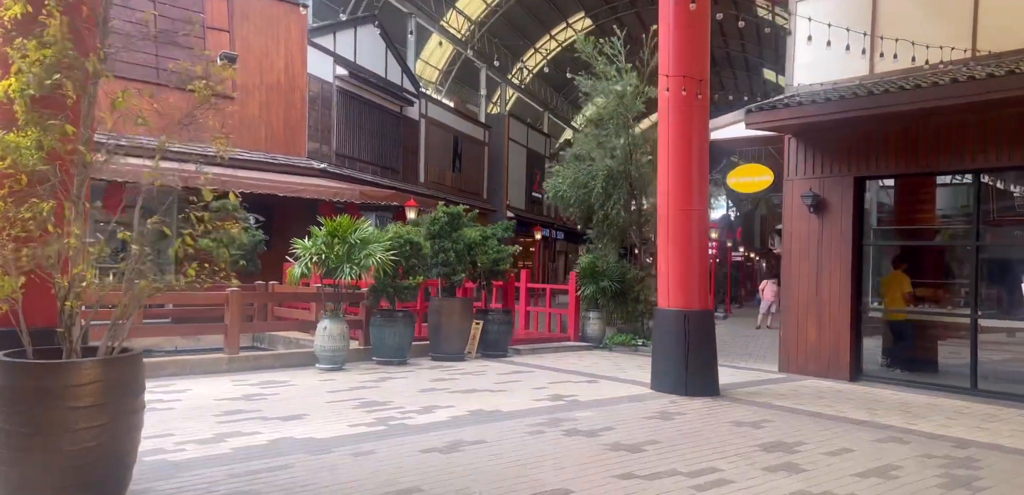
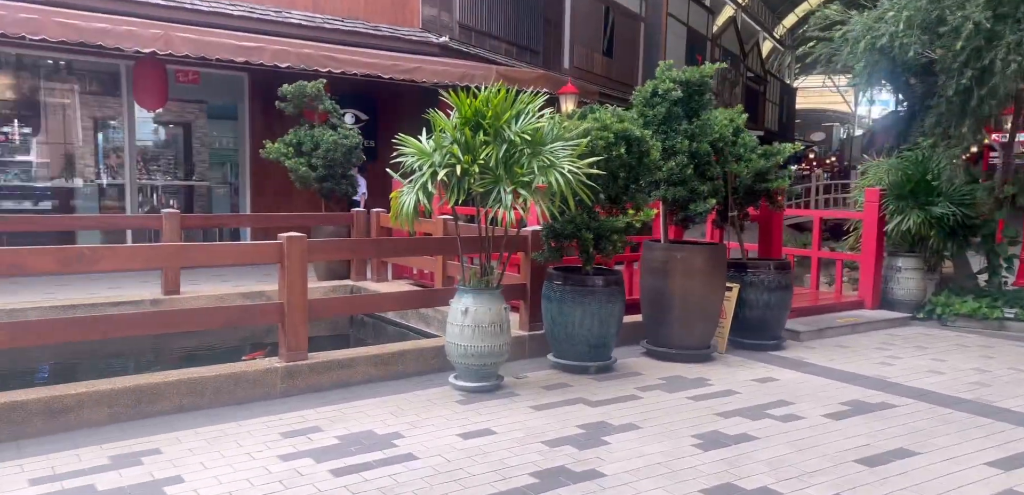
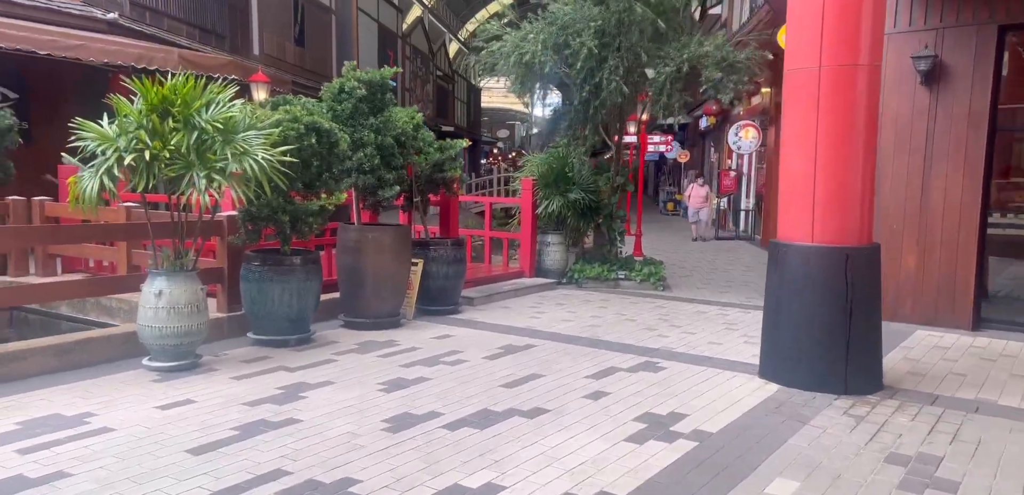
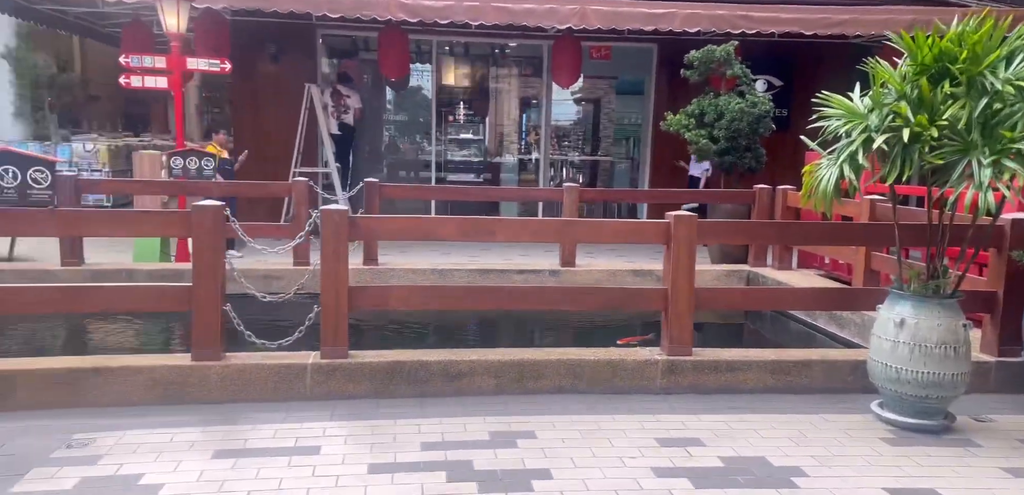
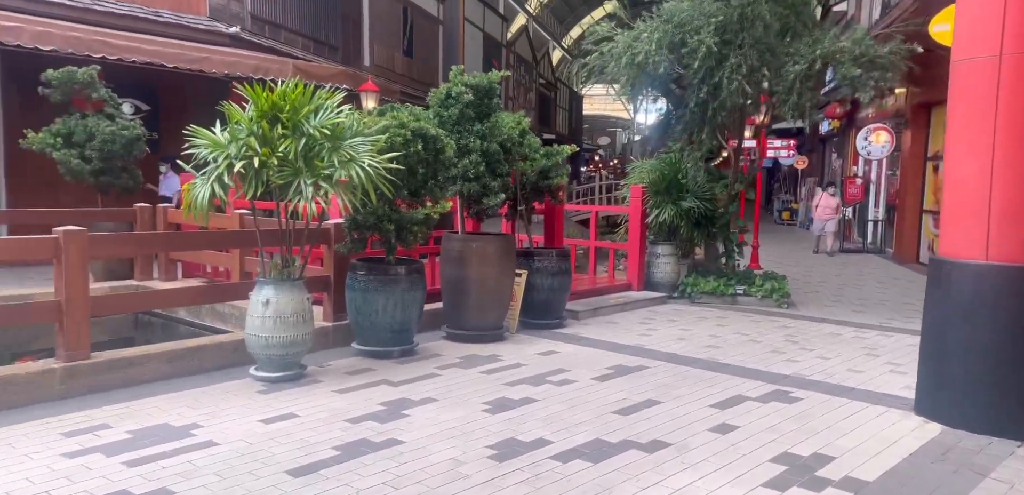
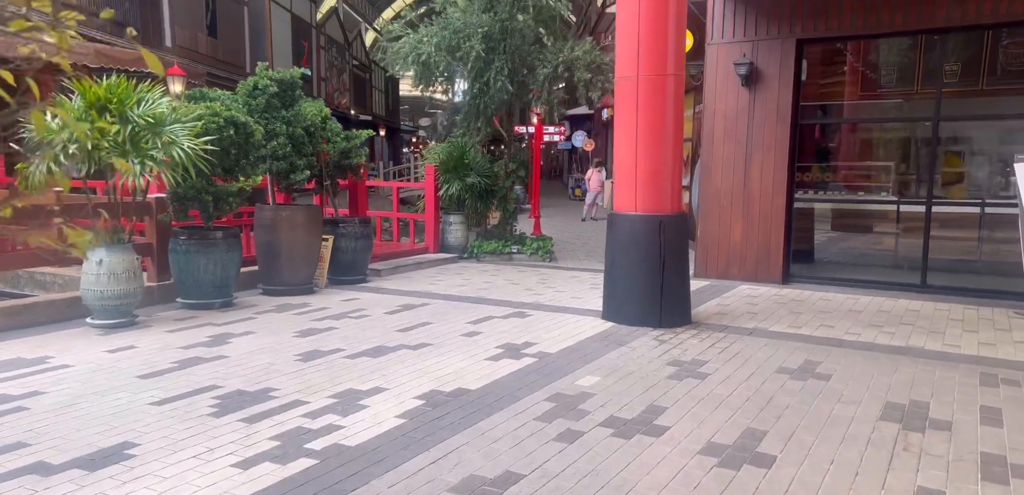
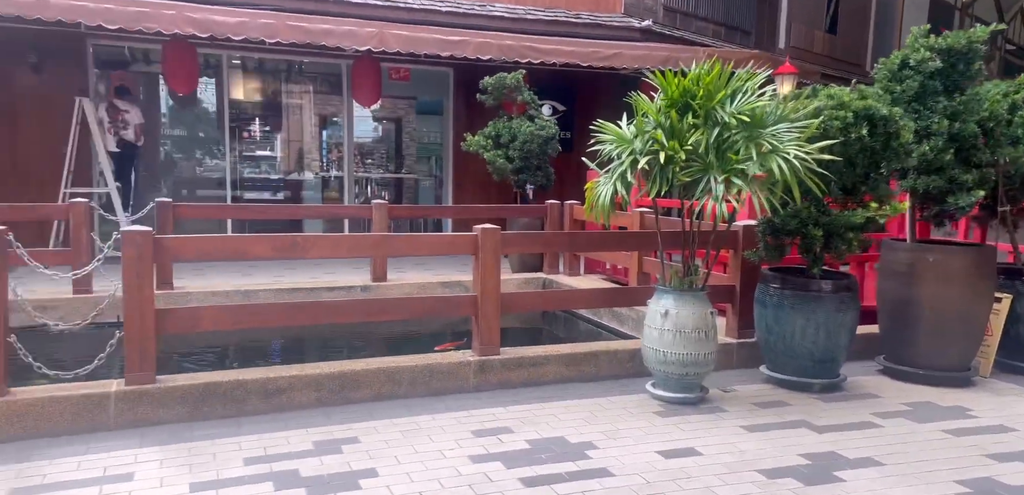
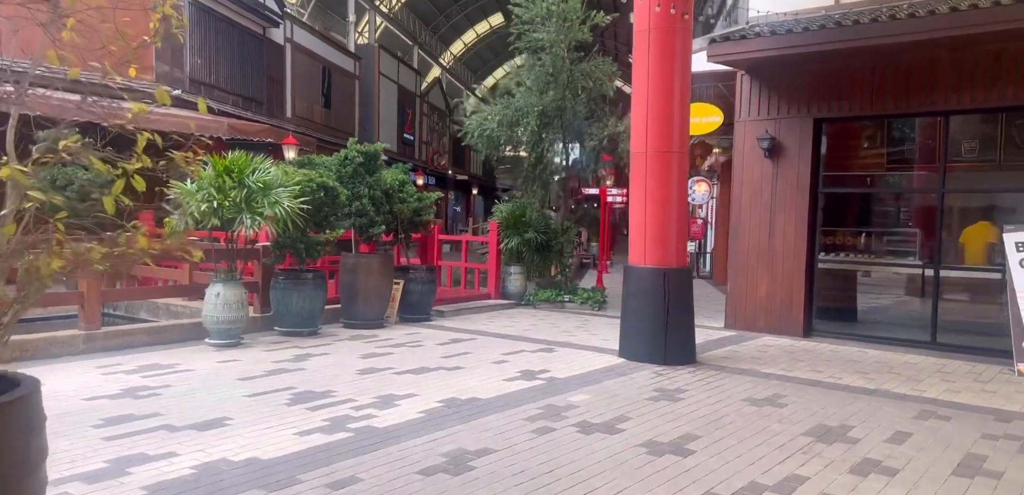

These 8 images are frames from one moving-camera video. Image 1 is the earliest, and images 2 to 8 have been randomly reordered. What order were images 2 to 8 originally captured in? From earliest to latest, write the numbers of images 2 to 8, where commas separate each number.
8, 6, 3, 5, 2, 7, 4
